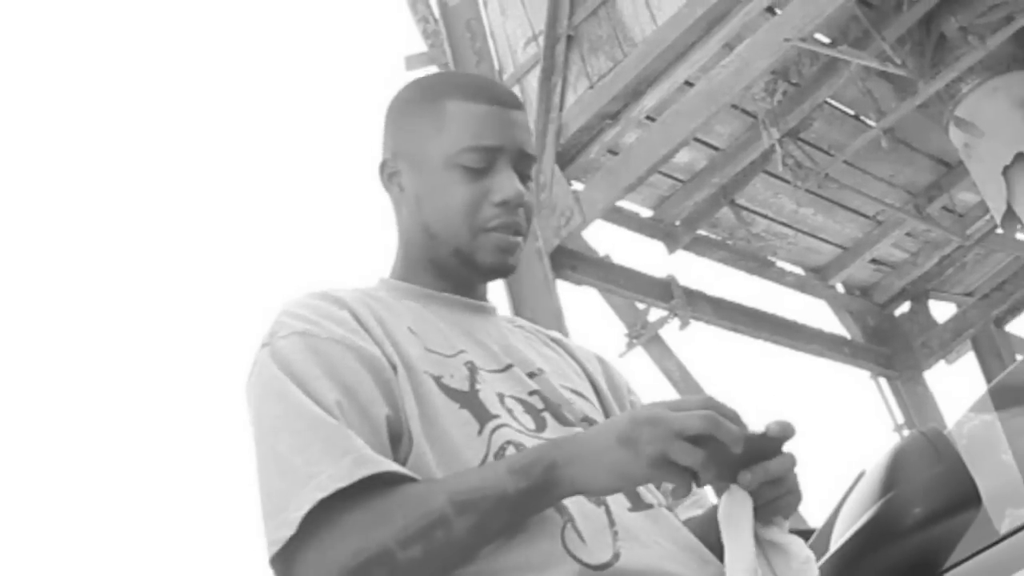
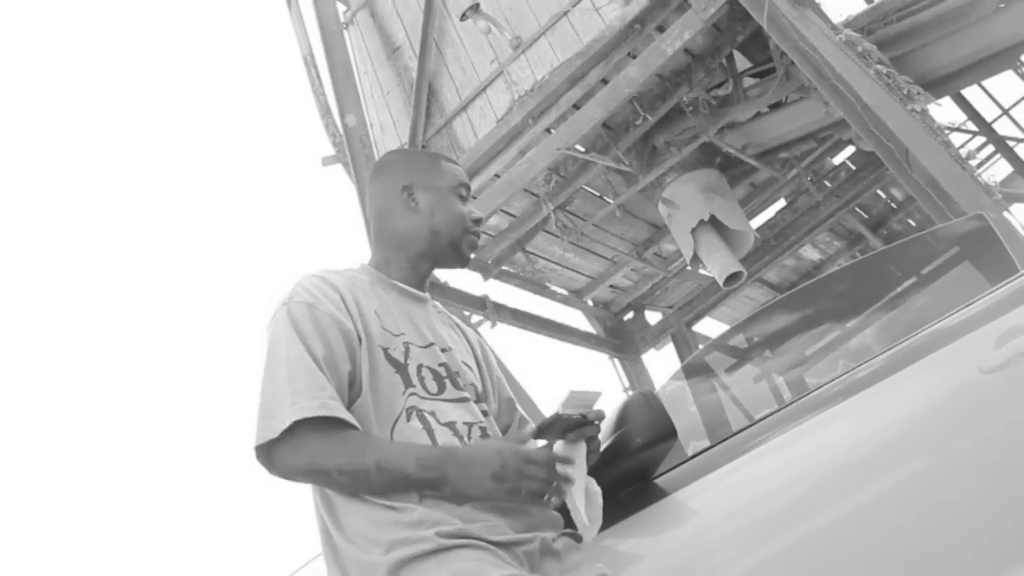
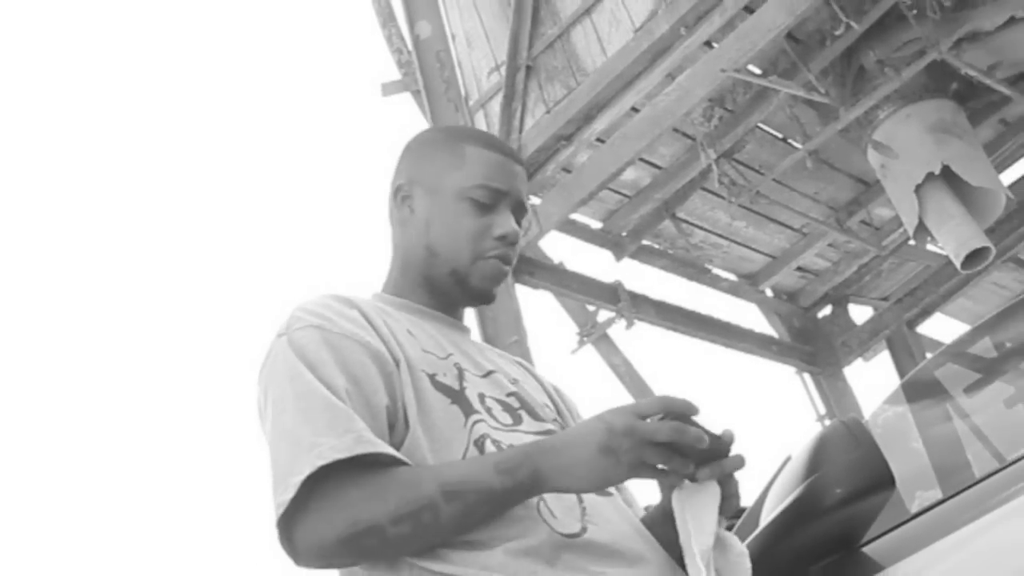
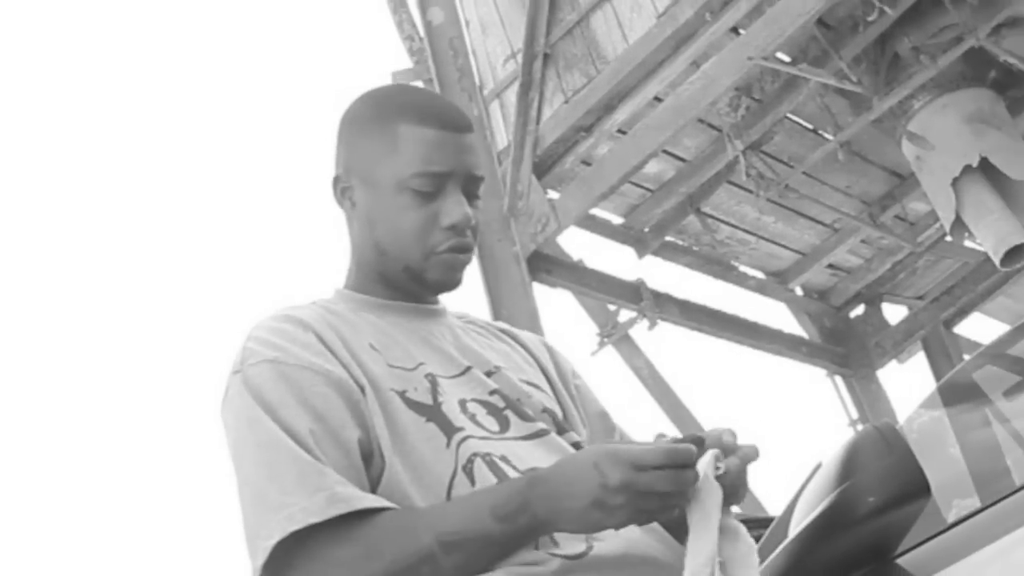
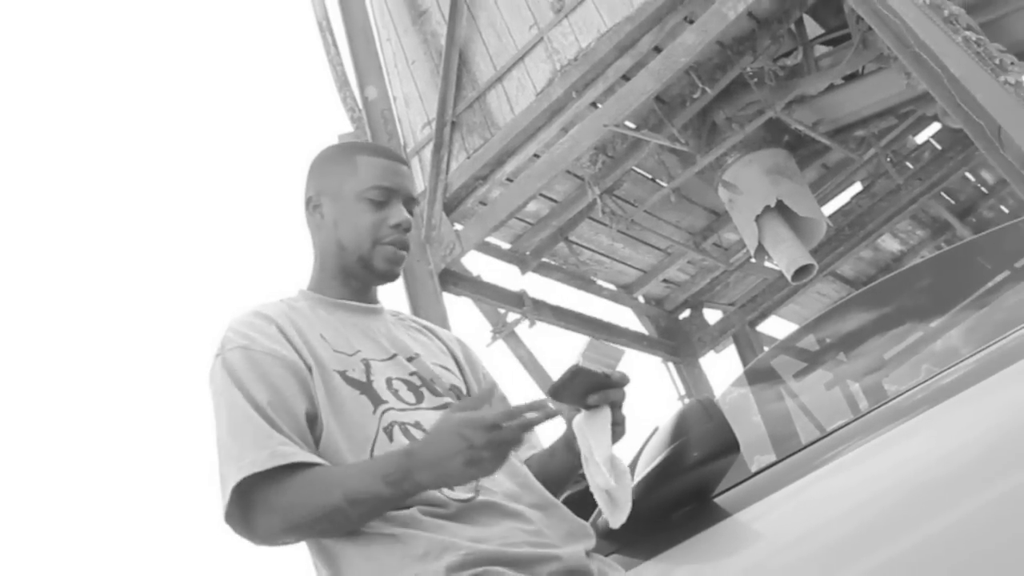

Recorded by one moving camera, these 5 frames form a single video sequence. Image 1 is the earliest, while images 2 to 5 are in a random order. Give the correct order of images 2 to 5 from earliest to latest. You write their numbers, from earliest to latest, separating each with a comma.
4, 3, 5, 2
